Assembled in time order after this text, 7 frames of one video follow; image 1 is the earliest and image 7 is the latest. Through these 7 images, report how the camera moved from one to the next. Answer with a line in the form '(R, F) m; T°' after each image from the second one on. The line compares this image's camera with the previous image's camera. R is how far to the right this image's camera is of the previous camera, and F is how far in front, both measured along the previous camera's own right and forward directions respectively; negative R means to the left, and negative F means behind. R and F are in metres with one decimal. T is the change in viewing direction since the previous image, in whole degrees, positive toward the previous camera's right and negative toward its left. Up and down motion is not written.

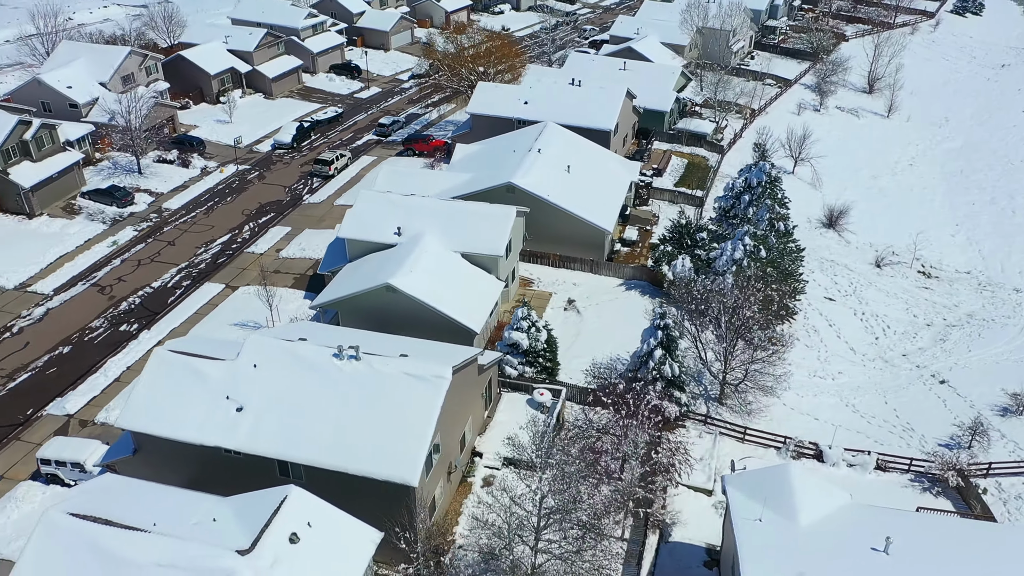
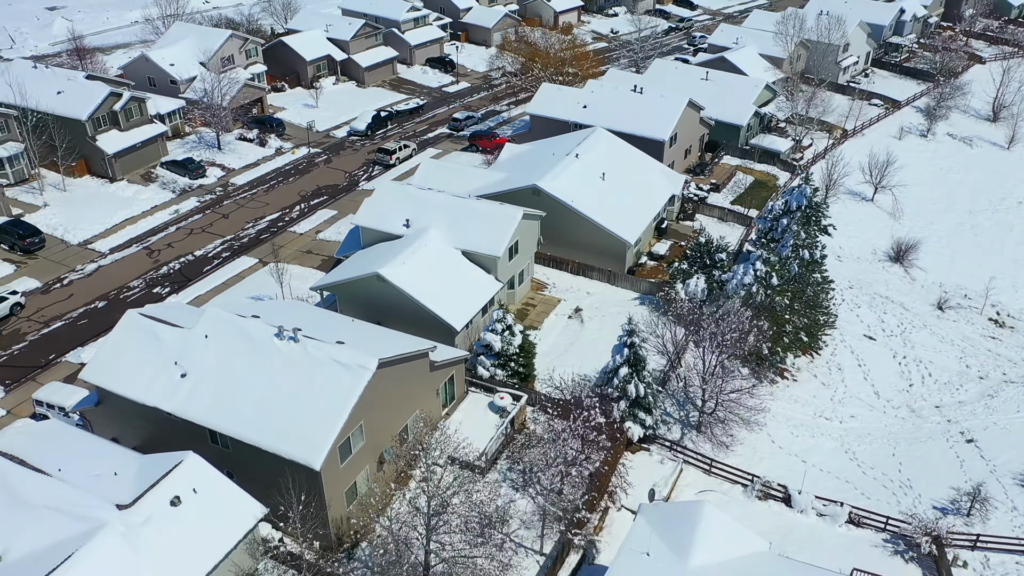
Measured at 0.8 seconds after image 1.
(+5.3, +0.5) m; -9°
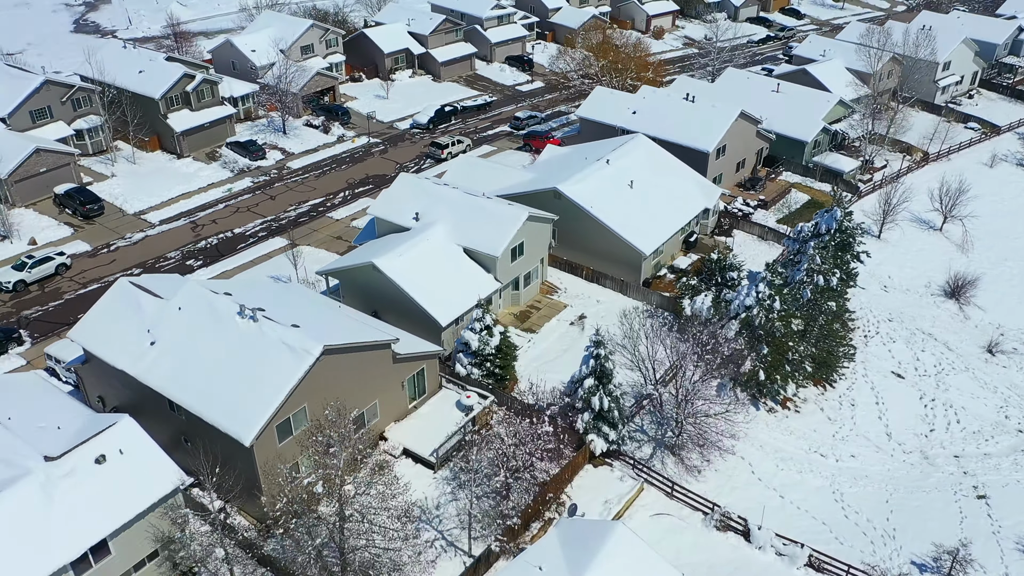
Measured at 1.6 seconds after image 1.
(+4.5, +0.4) m; -8°
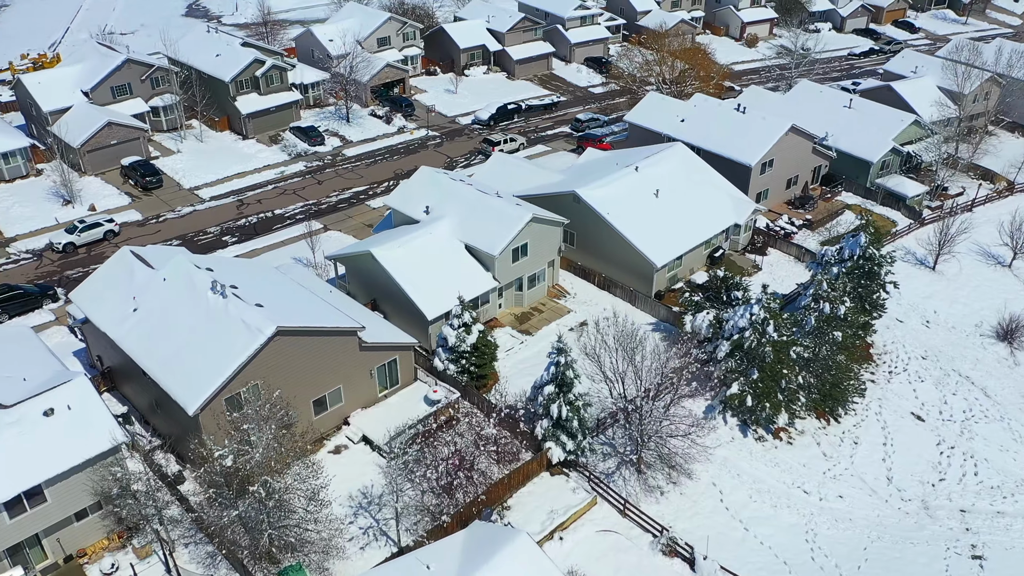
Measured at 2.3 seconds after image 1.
(+4.5, +0.4) m; -8°
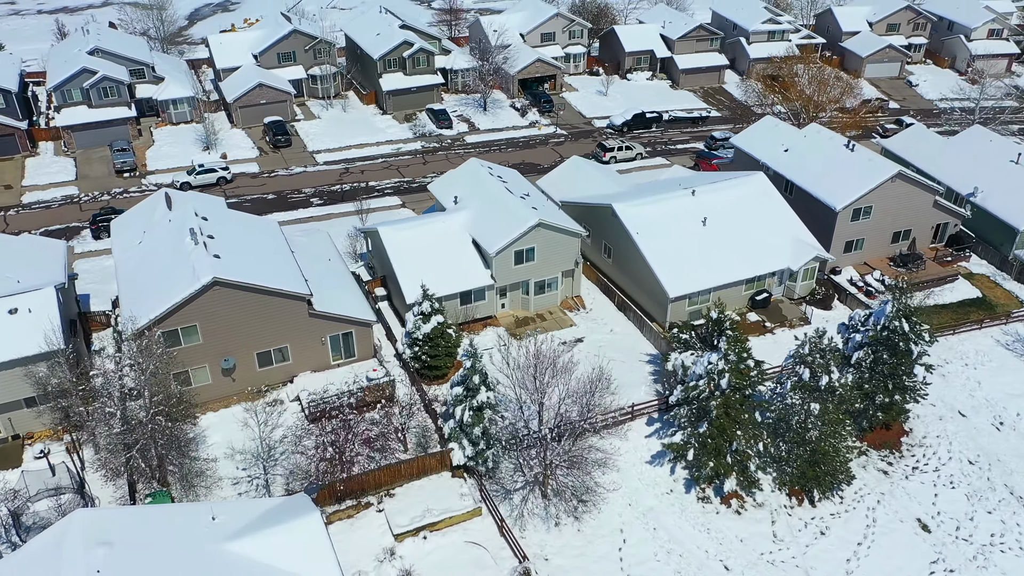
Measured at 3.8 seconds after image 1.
(+9.6, +1.7) m; -17°
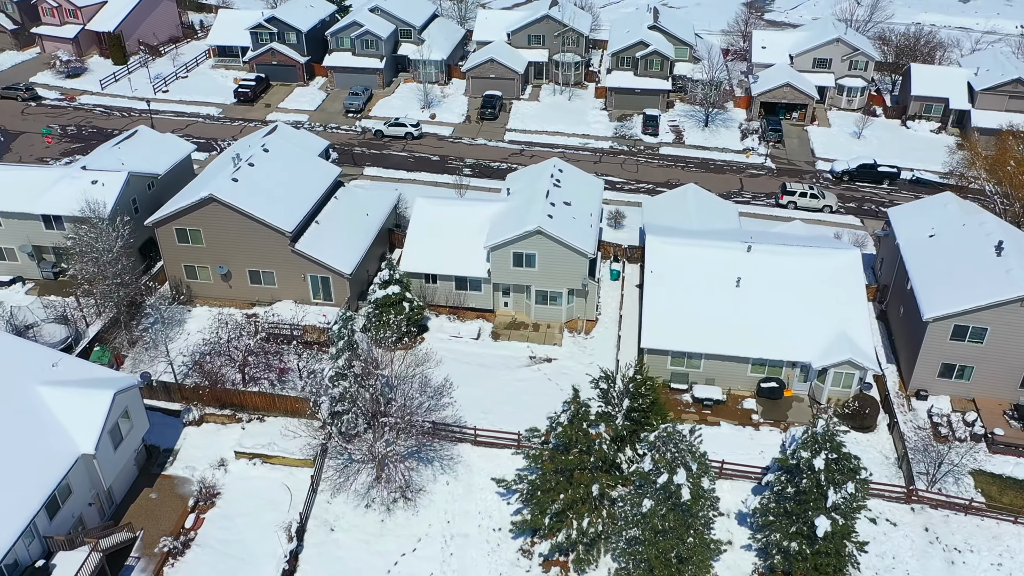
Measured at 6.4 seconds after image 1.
(+14.9, +4.2) m; -28°
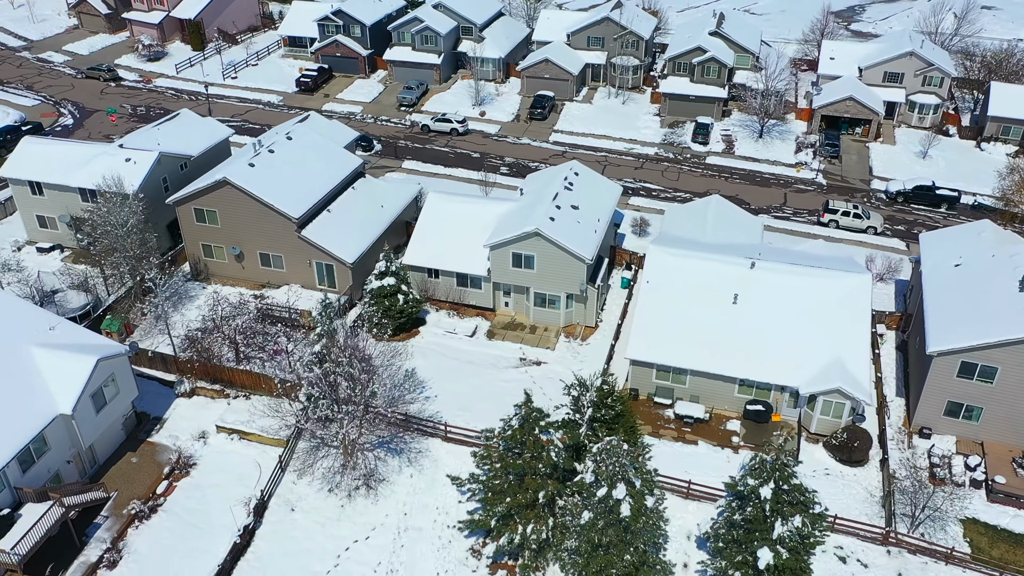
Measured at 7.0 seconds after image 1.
(+3.8, +0.3) m; -7°
